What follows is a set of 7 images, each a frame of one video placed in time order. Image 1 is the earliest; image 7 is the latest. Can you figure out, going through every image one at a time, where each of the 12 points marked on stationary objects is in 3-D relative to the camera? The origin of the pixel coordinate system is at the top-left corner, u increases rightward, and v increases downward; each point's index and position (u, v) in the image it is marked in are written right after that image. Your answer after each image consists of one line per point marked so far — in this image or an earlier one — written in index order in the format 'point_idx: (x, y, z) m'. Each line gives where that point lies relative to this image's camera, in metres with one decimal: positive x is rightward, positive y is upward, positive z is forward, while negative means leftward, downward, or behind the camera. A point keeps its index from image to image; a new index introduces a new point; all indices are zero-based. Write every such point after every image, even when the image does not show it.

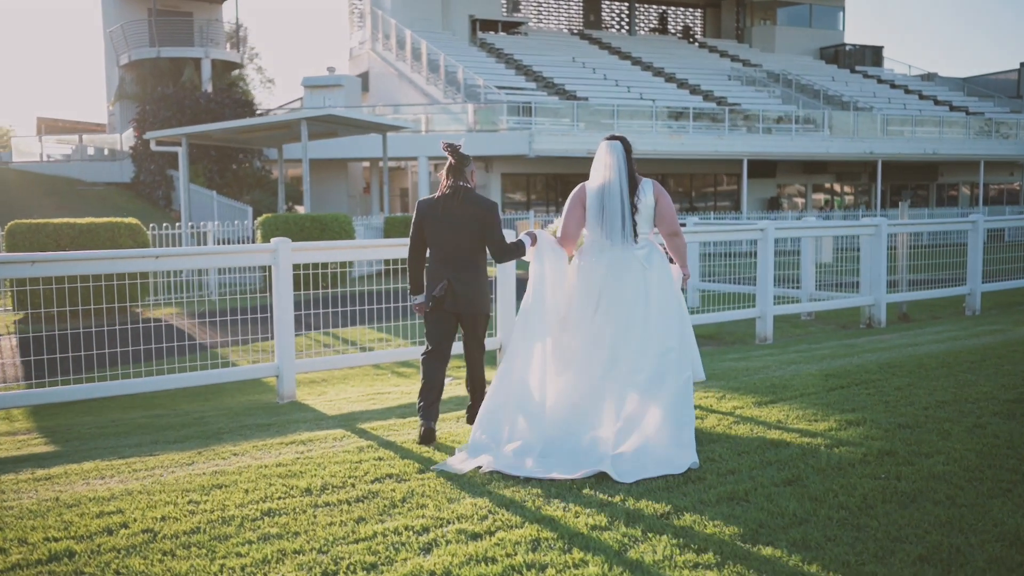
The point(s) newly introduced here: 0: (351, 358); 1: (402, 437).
0: (-1.2, -0.5, +7.0) m
1: (-0.6, -0.8, +5.2) m
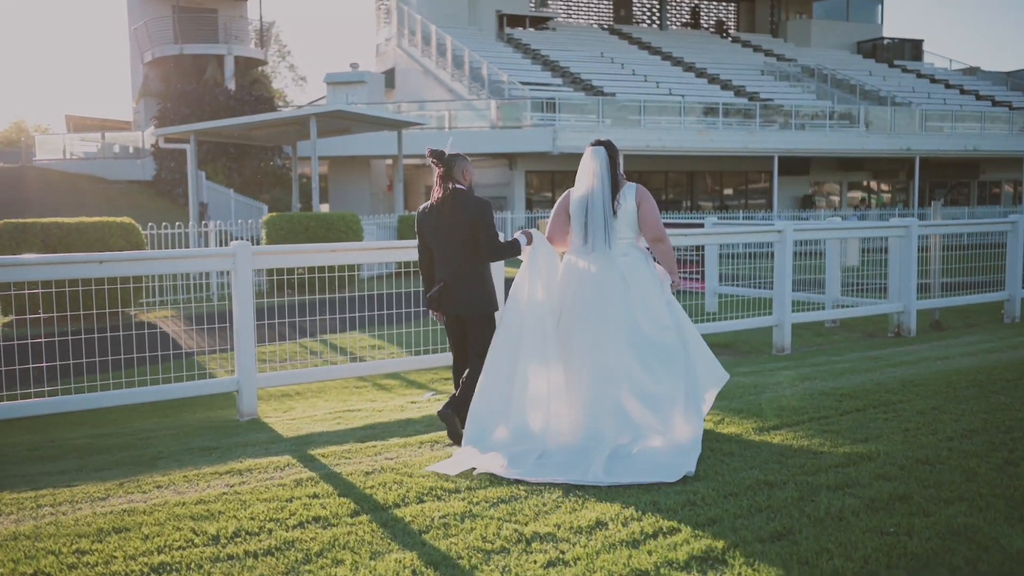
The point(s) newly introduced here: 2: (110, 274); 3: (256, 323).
0: (-1.3, -0.6, +6.5) m
1: (-0.7, -0.8, +4.6) m
2: (-2.3, +0.1, +5.6) m
3: (-1.6, -0.2, +6.1) m
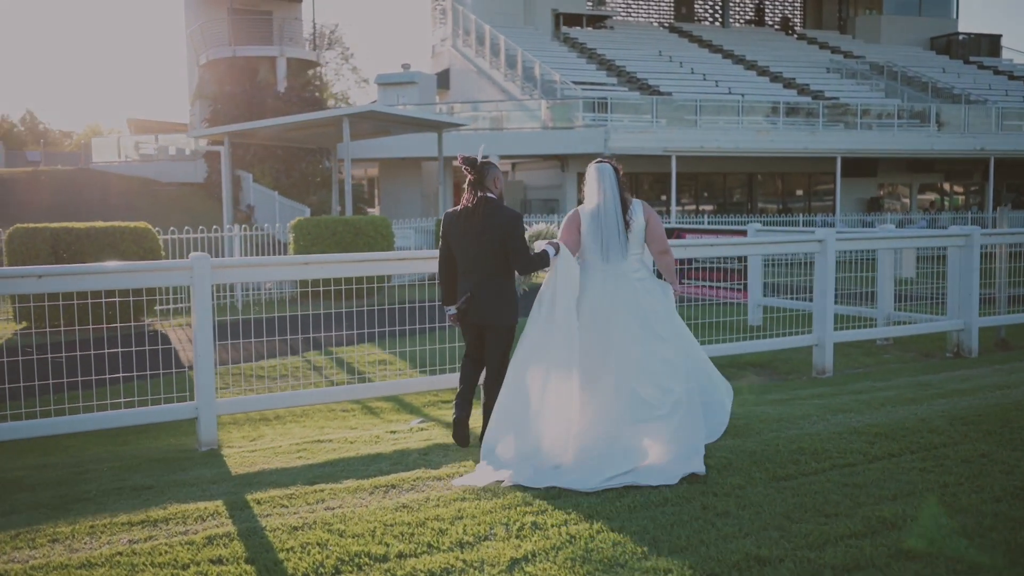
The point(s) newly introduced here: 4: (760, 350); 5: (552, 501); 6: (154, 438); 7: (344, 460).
0: (-1.3, -0.7, +5.9) m
1: (-0.9, -0.9, +4.0) m
2: (-2.4, 0.0, +5.1) m
3: (-1.7, -0.3, +5.5) m
4: (+2.2, -0.6, +8.6) m
5: (+0.2, -0.9, +4.1) m
6: (-2.1, -0.9, +5.8) m
7: (-0.9, -0.9, +5.1) m
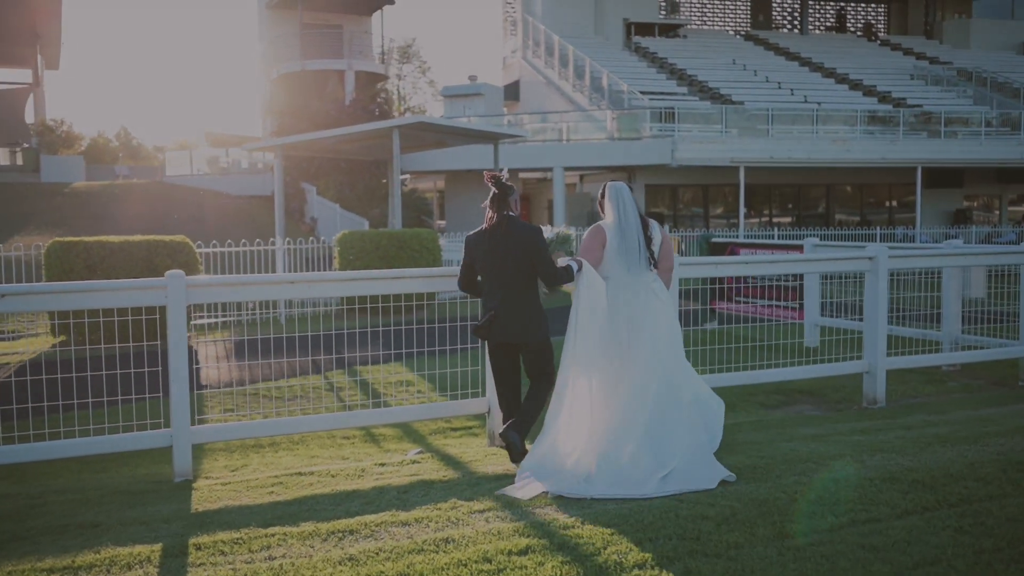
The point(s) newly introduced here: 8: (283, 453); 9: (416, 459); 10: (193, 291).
0: (-1.3, -0.8, +5.5) m
1: (-1.1, -1.0, +3.6) m
2: (-2.5, -0.1, +4.8) m
3: (-1.7, -0.4, +5.2) m
4: (+2.4, -0.7, +8.0) m
5: (0.0, -1.0, +3.6) m
6: (-2.1, -1.0, +5.5) m
7: (-1.0, -1.0, +4.7) m
8: (-1.4, -1.0, +5.8) m
9: (-0.6, -1.0, +5.6) m
10: (-1.7, 0.0, +5.2) m
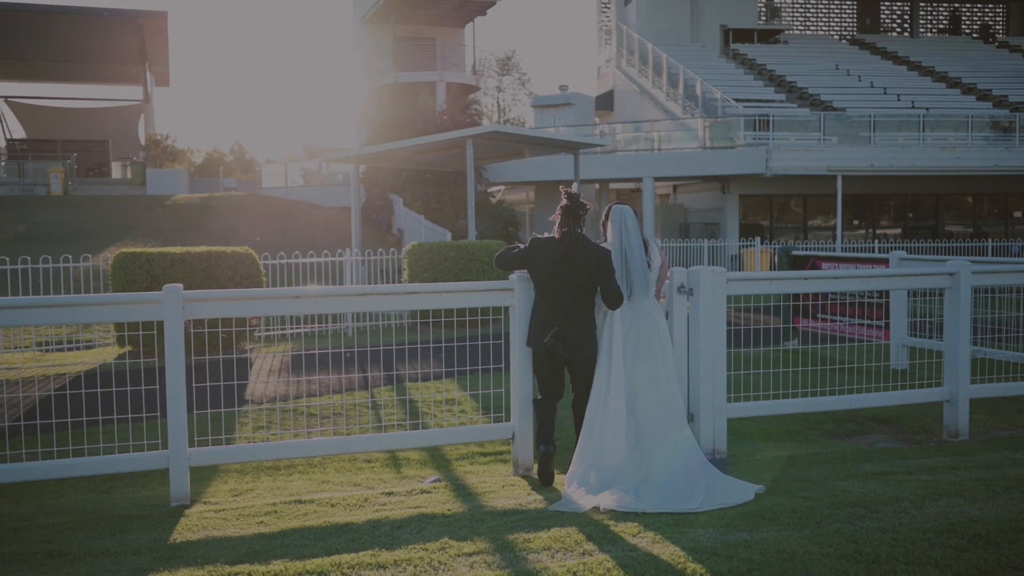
0: (-1.2, -0.9, +5.2) m
1: (-1.2, -1.1, +3.3) m
2: (-2.4, -0.2, +4.6) m
3: (-1.6, -0.5, +4.9) m
4: (+2.8, -0.9, +7.2) m
5: (-0.1, -1.1, +3.2) m
6: (-2.0, -1.1, +5.3) m
7: (-0.9, -1.1, +4.4) m
8: (-1.2, -1.1, +5.5) m
9: (-0.4, -1.1, +5.3) m
10: (-1.6, -0.1, +4.9) m
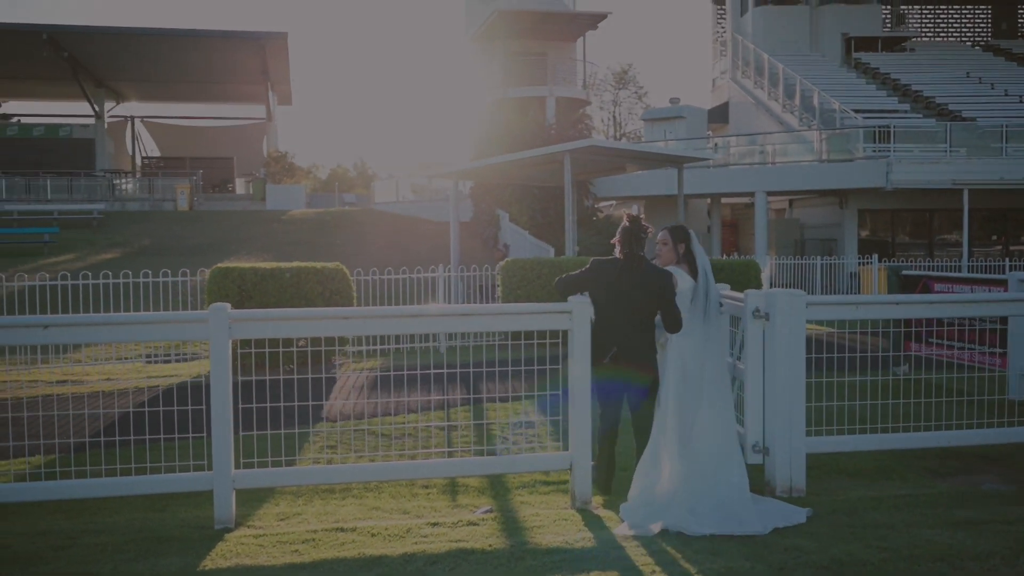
0: (-0.9, -1.0, +5.1) m
1: (-1.1, -1.2, +3.2) m
2: (-2.2, -0.3, +4.7) m
3: (-1.4, -0.6, +4.8) m
4: (+3.3, -1.0, +6.6) m
5: (-0.1, -1.2, +2.9) m
6: (-1.7, -1.2, +5.2) m
7: (-0.8, -1.2, +4.2) m
8: (-0.9, -1.2, +5.4) m
9: (-0.2, -1.2, +5.0) m
10: (-1.4, -0.2, +4.9) m
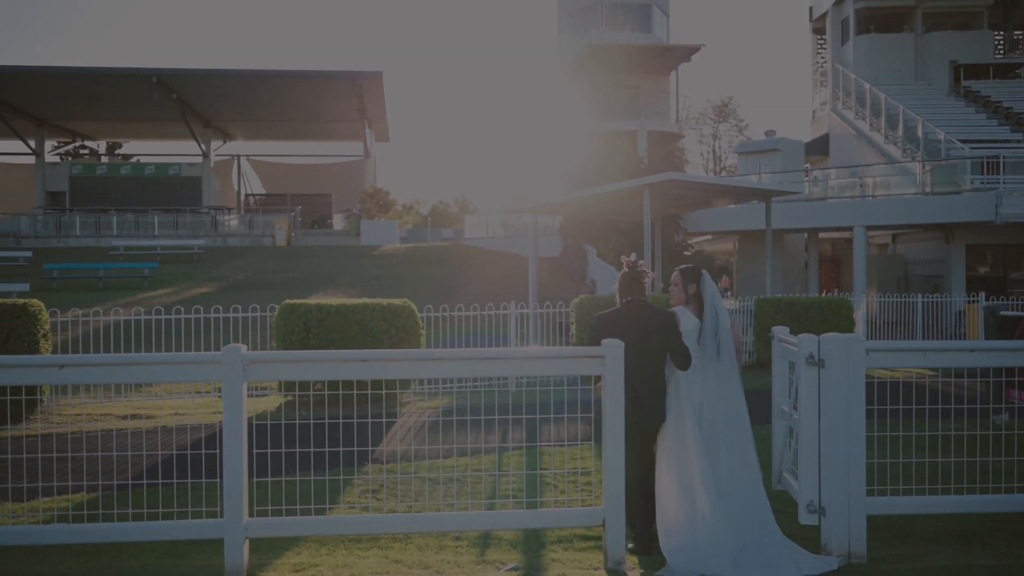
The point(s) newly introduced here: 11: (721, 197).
0: (-0.8, -1.2, +4.9) m
1: (-1.2, -1.3, +2.9) m
2: (-2.1, -0.5, +4.6) m
3: (-1.3, -0.8, +4.7) m
4: (+3.5, -1.3, +5.9) m
5: (-0.2, -1.3, +2.6) m
6: (-1.6, -1.4, +5.1) m
7: (-0.7, -1.4, +3.9) m
8: (-0.7, -1.4, +5.2) m
9: (0.0, -1.4, +4.7) m
10: (-1.2, -0.4, +4.7) m
11: (+4.4, +1.8, +19.7) m
